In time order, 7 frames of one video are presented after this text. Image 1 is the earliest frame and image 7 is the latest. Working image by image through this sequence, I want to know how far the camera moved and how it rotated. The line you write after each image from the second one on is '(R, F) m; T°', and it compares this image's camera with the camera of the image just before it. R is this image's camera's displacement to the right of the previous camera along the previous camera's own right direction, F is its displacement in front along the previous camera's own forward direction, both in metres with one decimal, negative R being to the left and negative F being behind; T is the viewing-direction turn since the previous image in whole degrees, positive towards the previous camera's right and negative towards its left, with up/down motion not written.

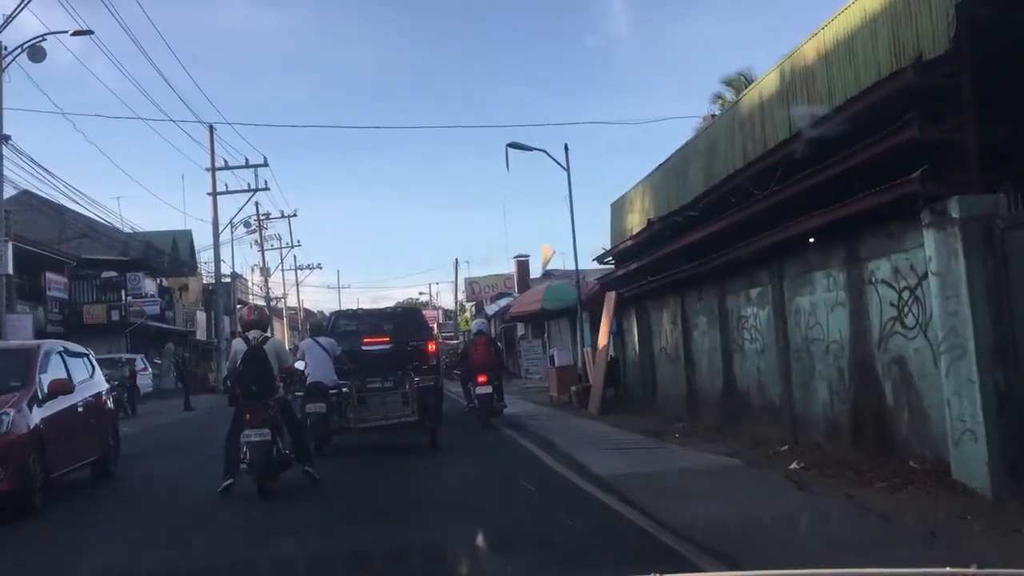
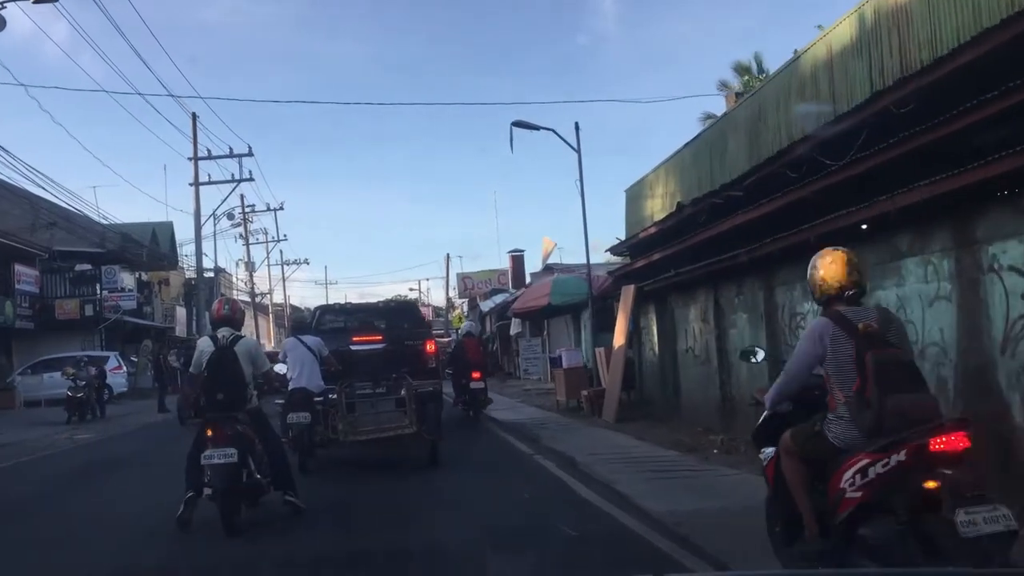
(-0.3, +2.1) m; +1°
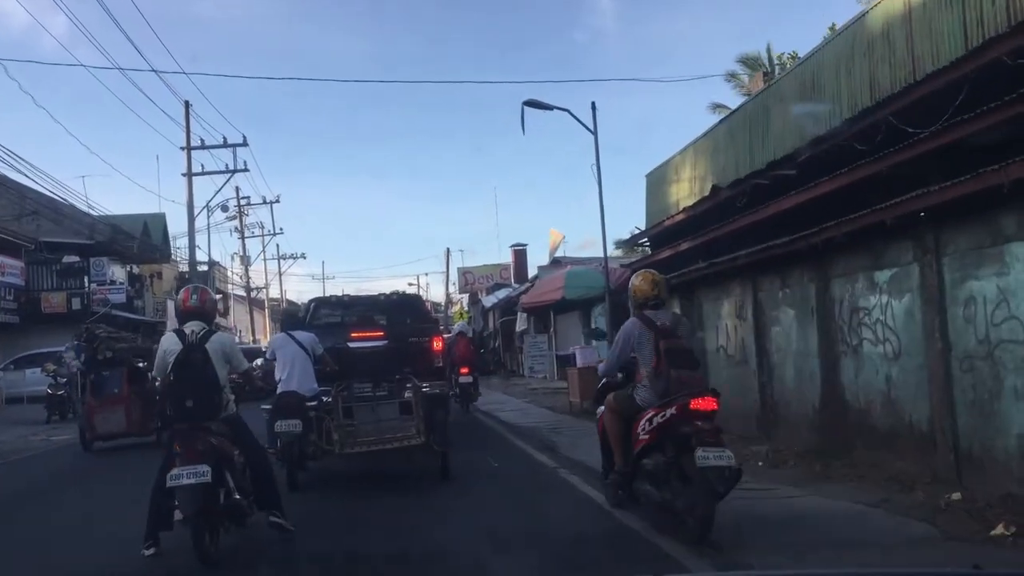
(-0.2, +1.5) m; 0°
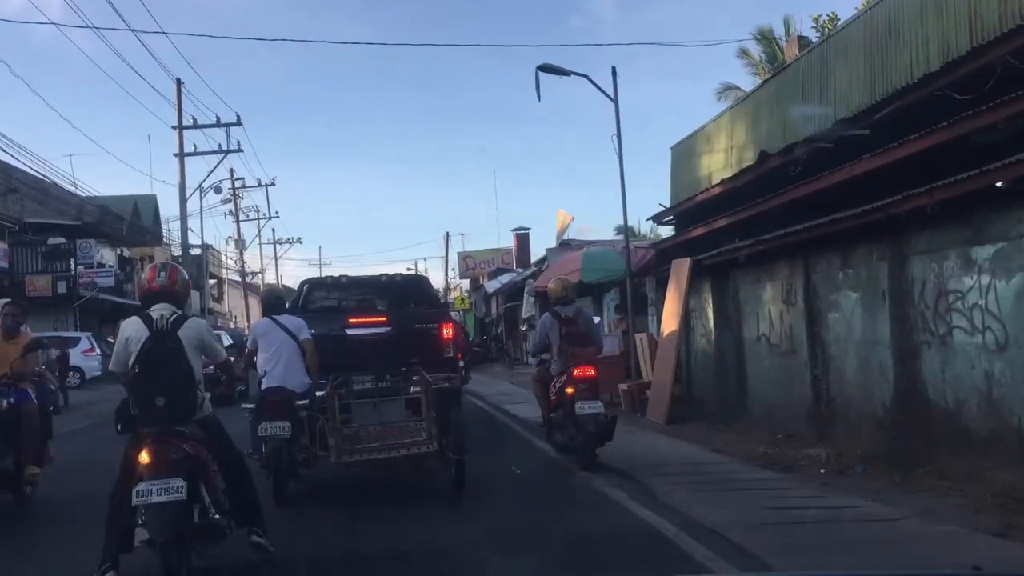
(-0.3, +1.6) m; 0°
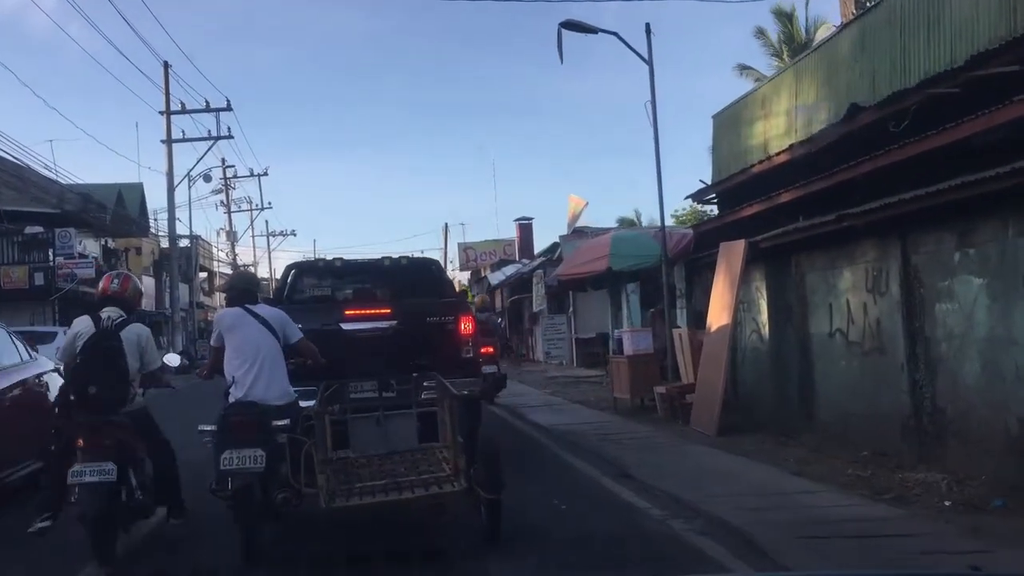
(-0.4, +2.2) m; 0°
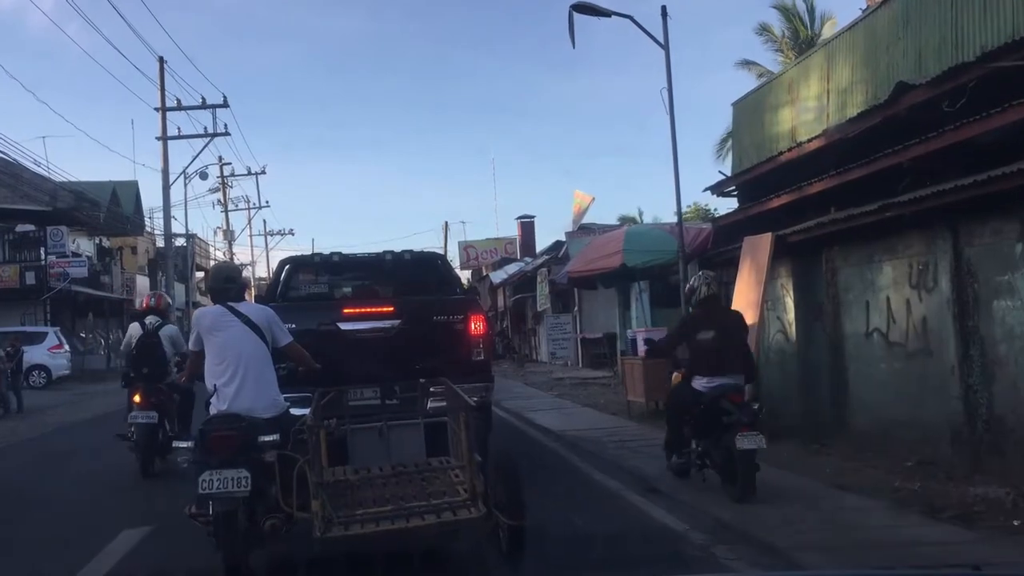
(-0.1, +0.9) m; 0°
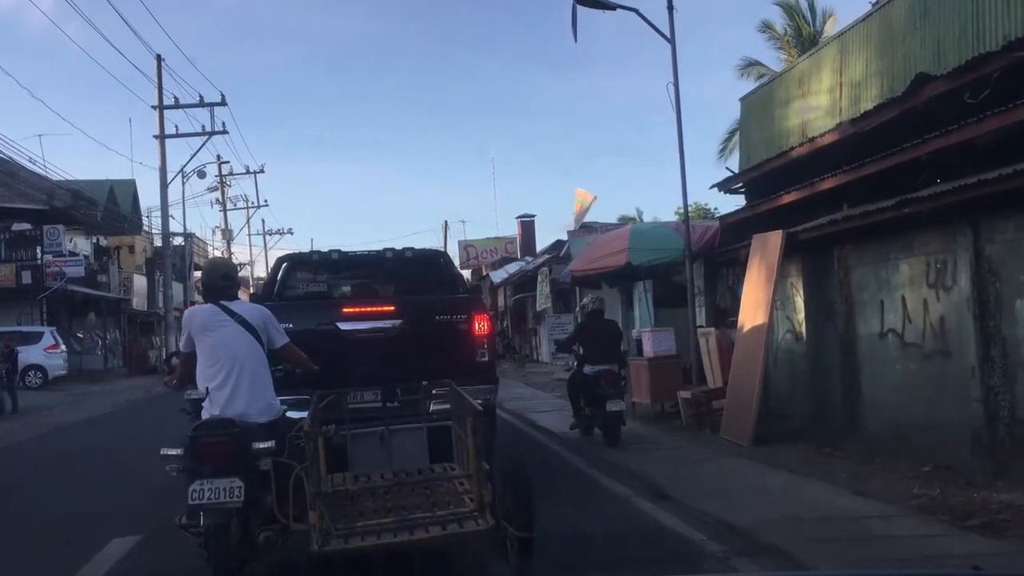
(-0.1, +0.3) m; 0°
